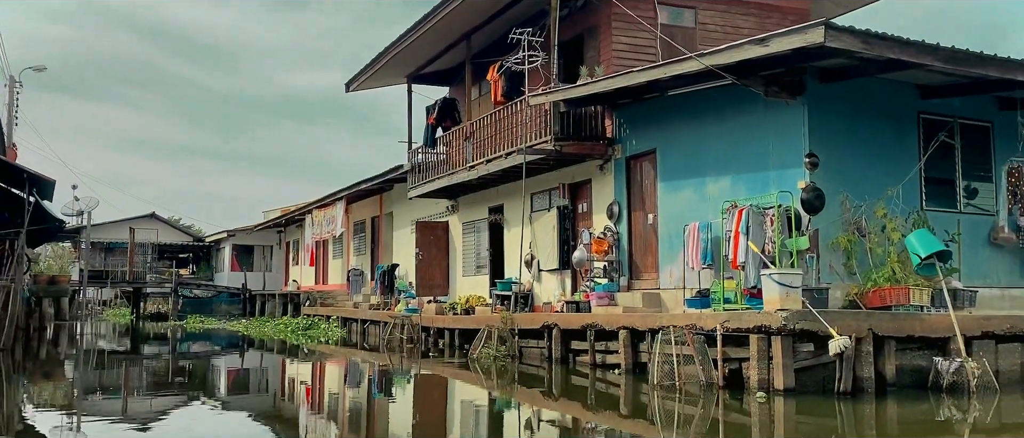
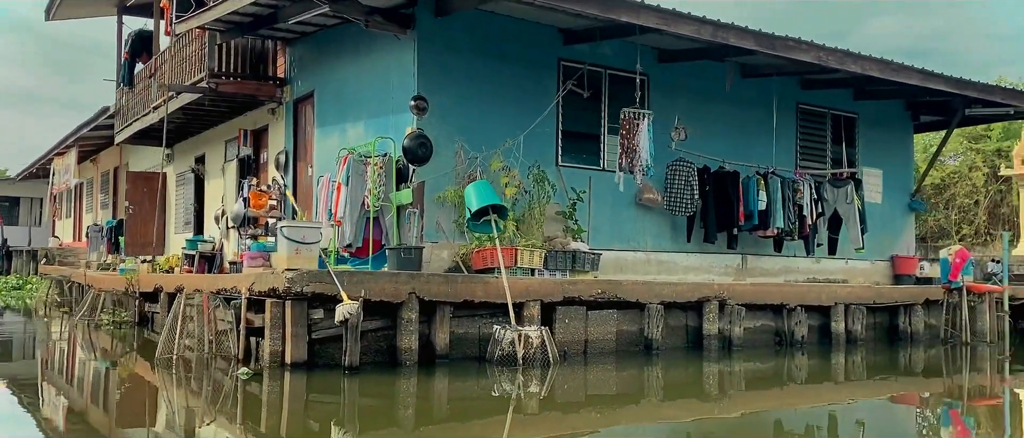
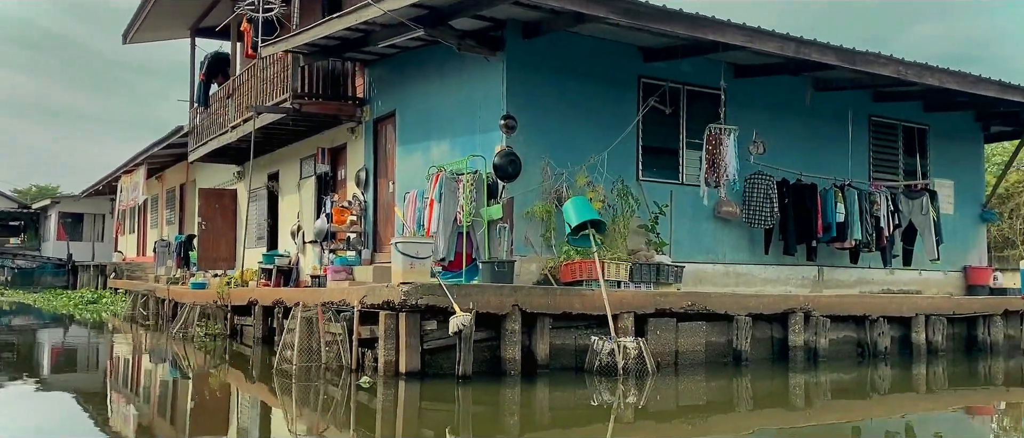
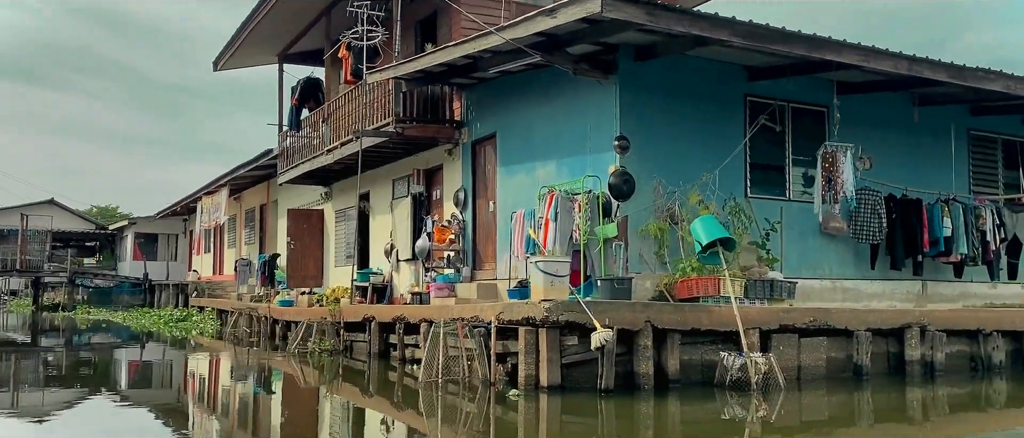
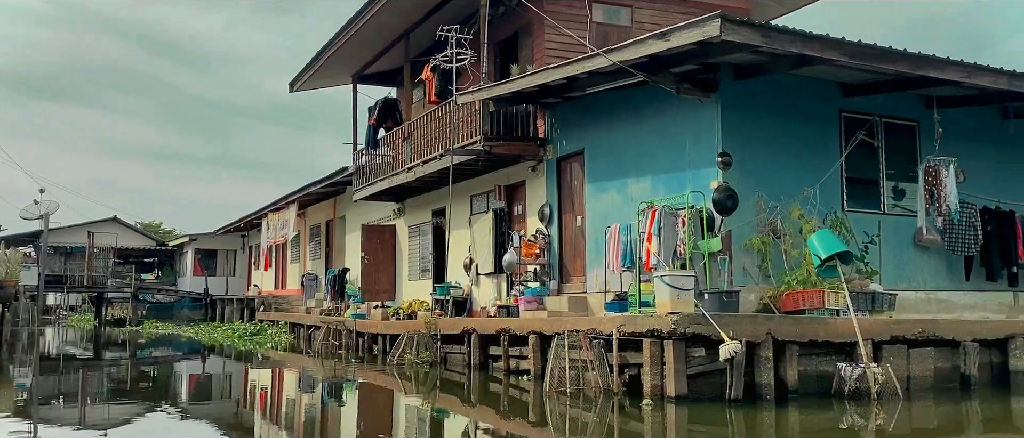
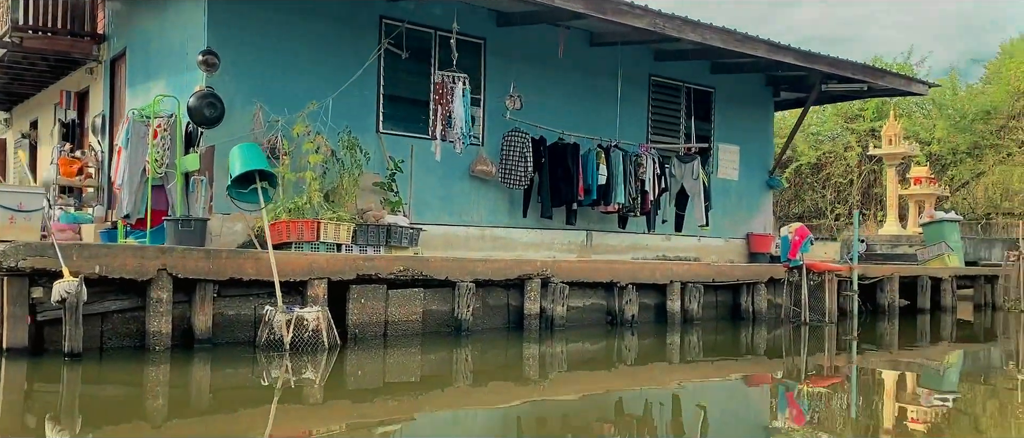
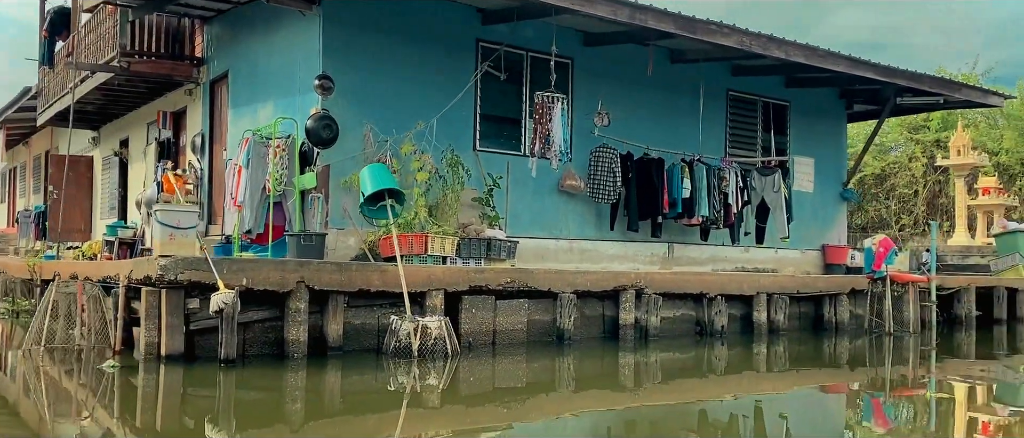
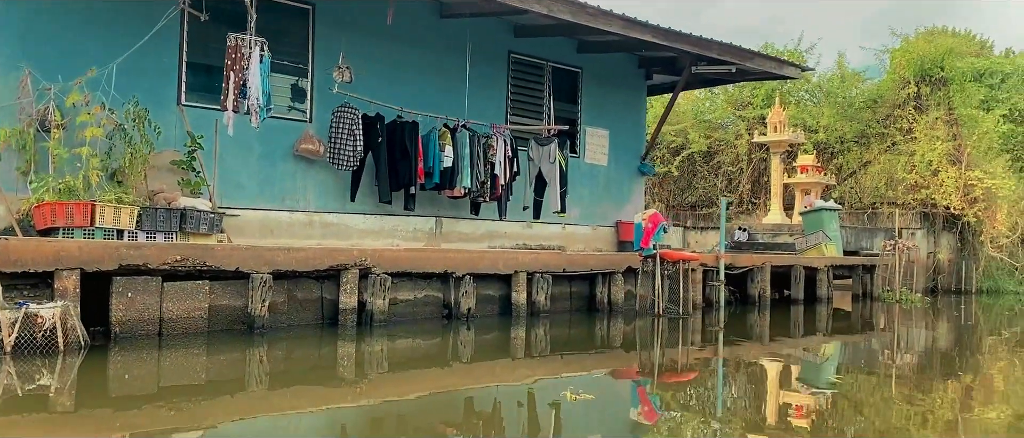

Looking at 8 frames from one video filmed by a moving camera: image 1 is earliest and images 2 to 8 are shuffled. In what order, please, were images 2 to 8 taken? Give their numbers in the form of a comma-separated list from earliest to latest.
5, 4, 3, 2, 7, 6, 8
